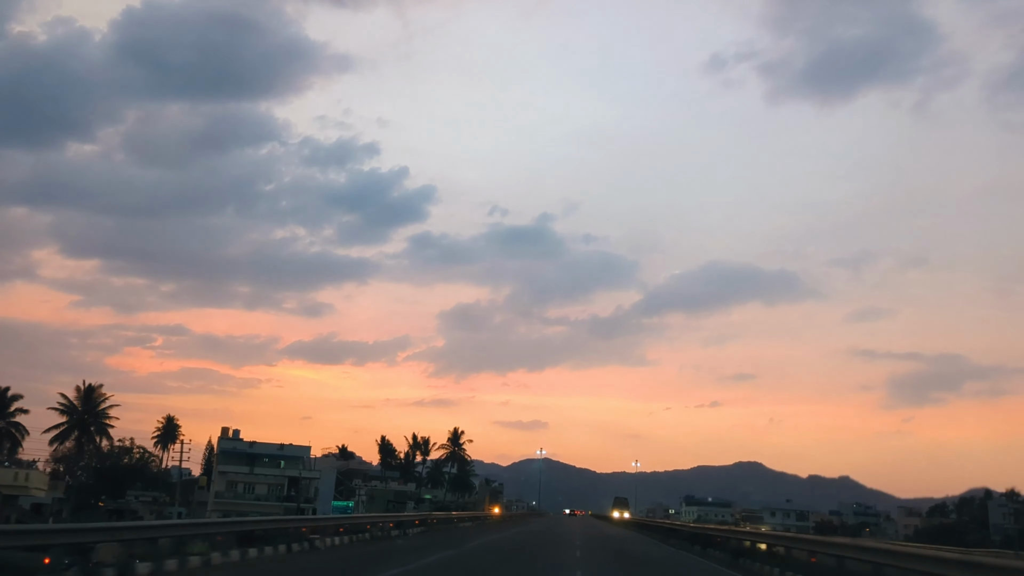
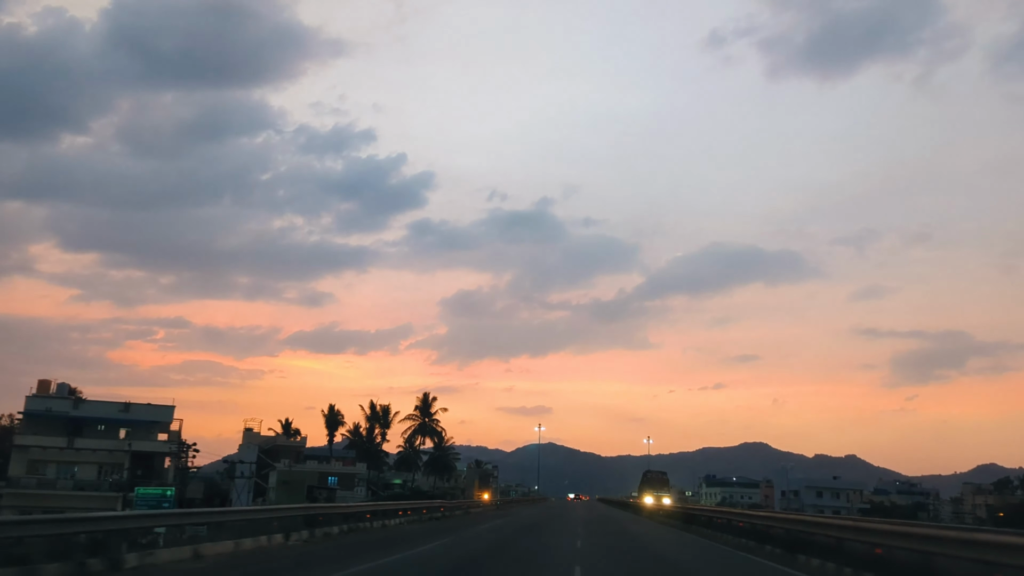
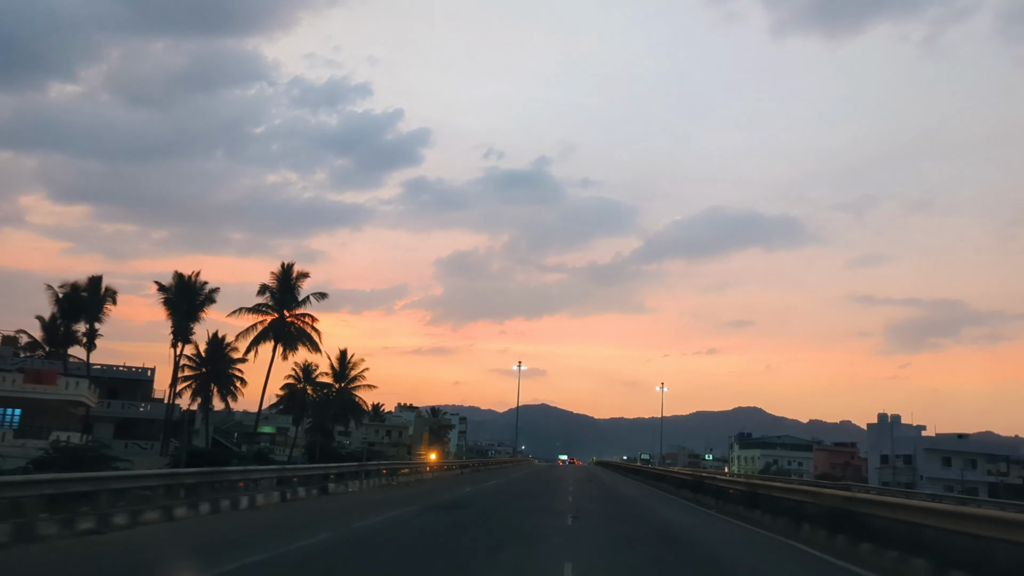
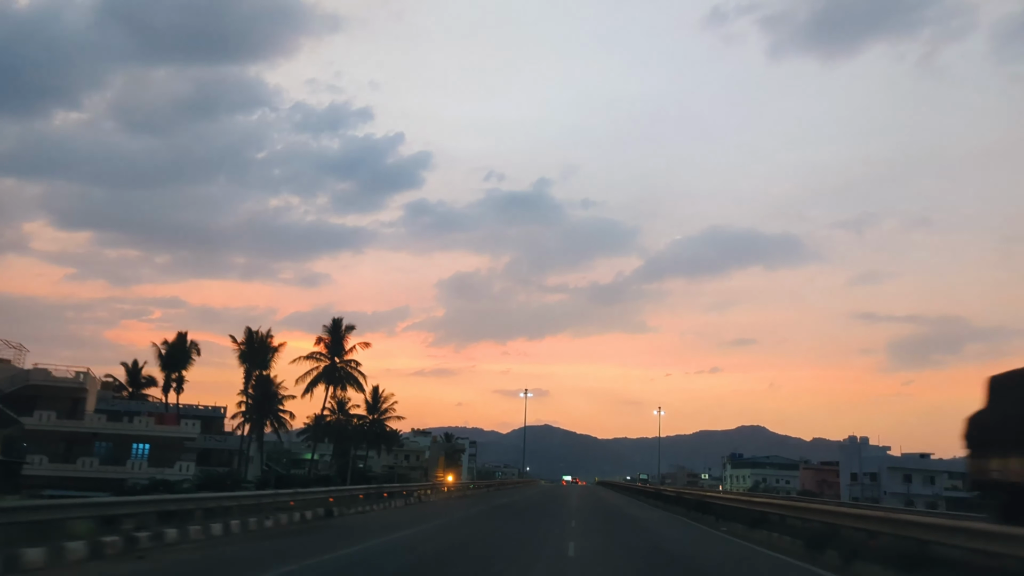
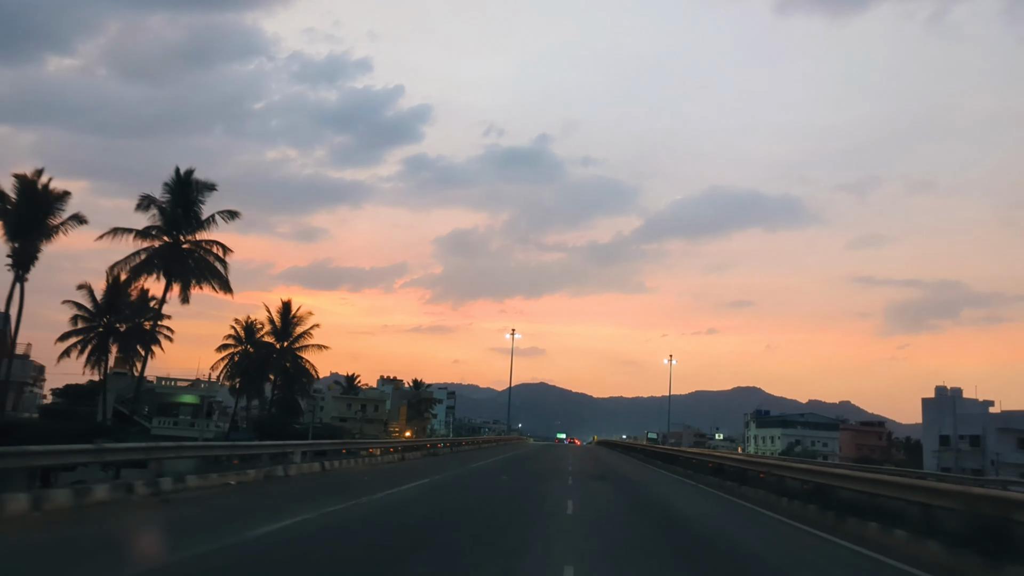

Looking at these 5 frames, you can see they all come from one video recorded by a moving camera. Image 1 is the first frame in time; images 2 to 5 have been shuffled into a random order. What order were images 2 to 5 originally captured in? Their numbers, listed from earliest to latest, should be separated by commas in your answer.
2, 4, 3, 5
